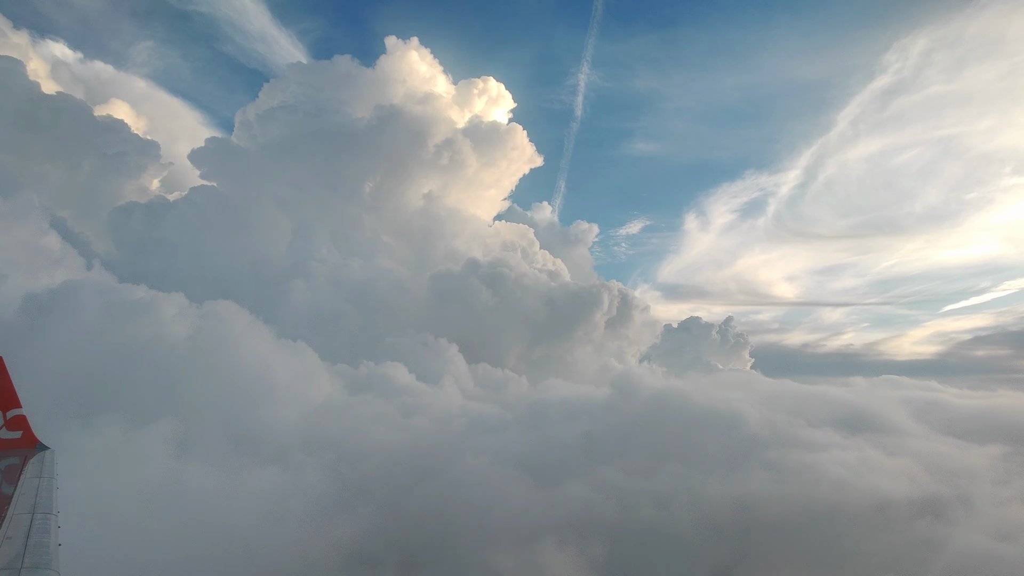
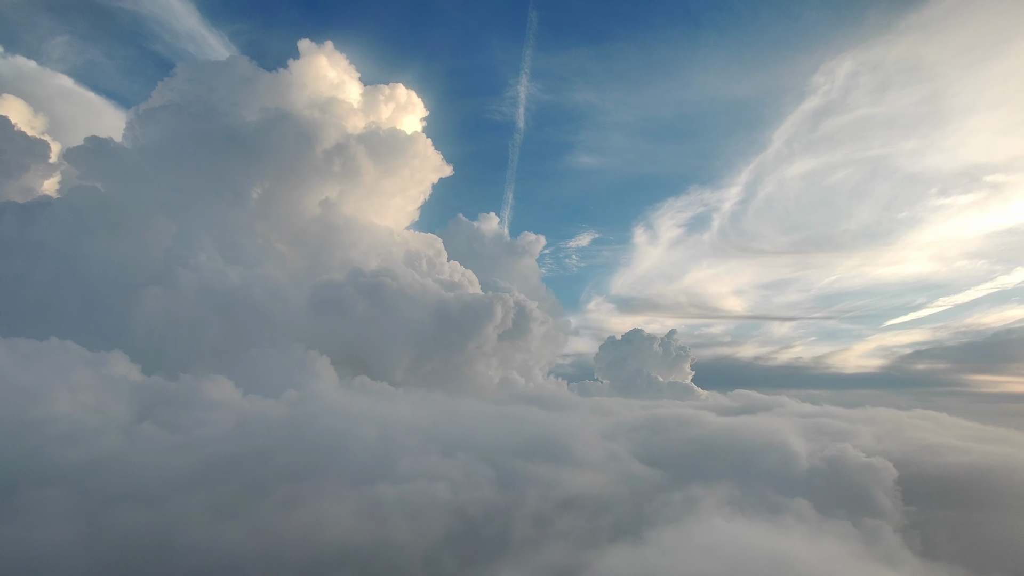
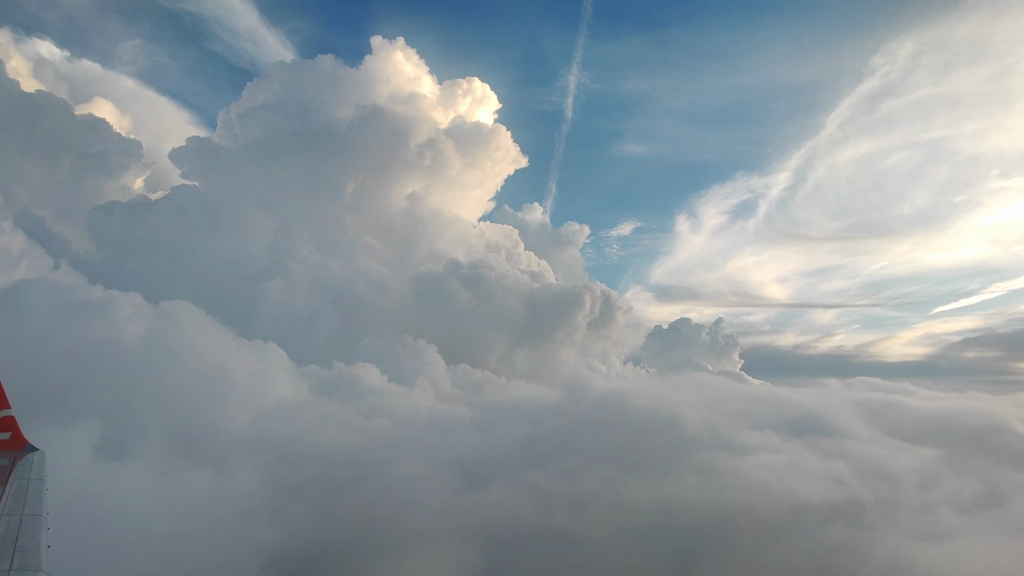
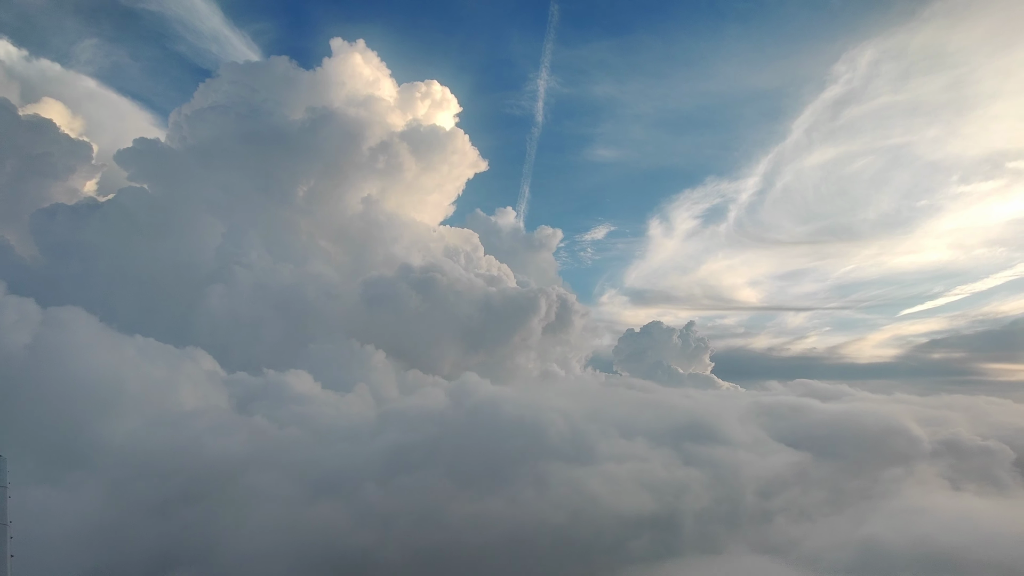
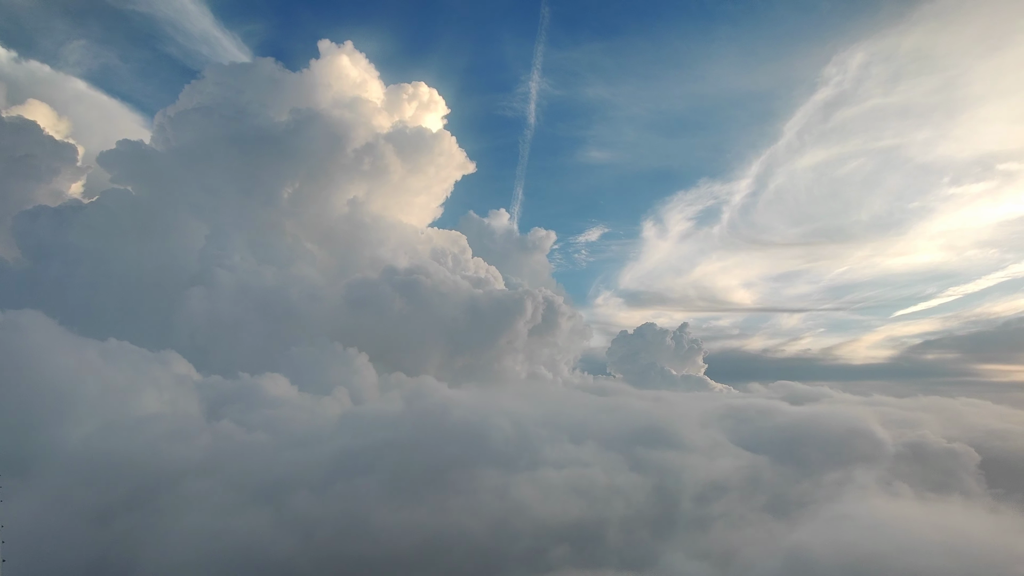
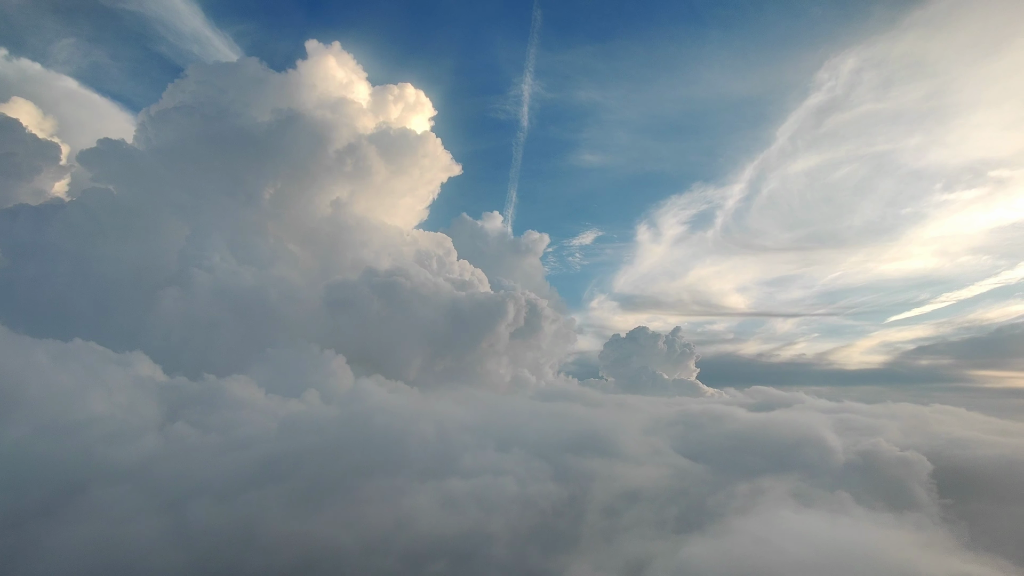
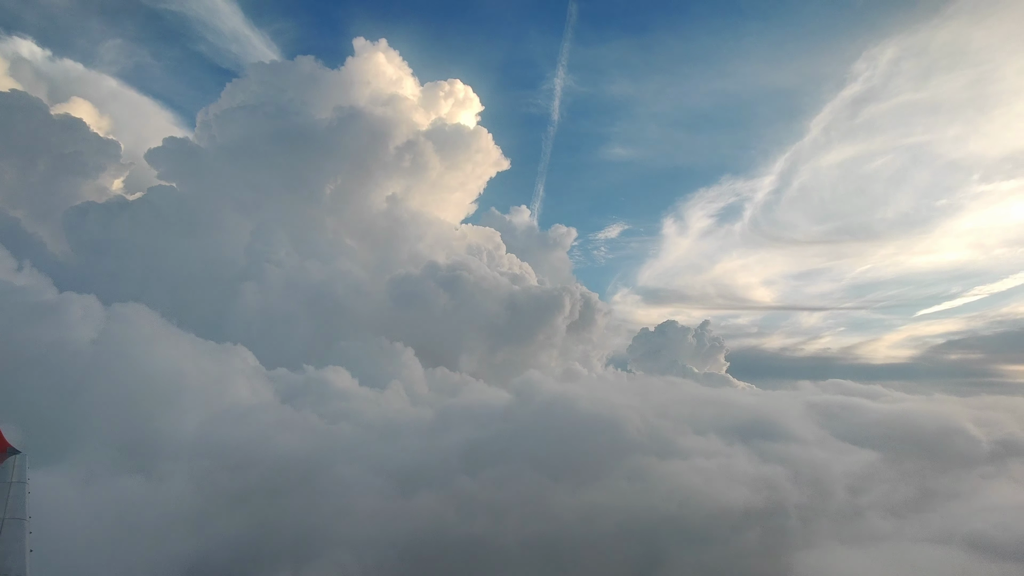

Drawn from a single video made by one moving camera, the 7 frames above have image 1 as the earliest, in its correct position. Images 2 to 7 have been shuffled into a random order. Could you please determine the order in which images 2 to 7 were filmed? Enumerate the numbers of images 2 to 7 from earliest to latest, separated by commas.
3, 7, 4, 5, 6, 2
